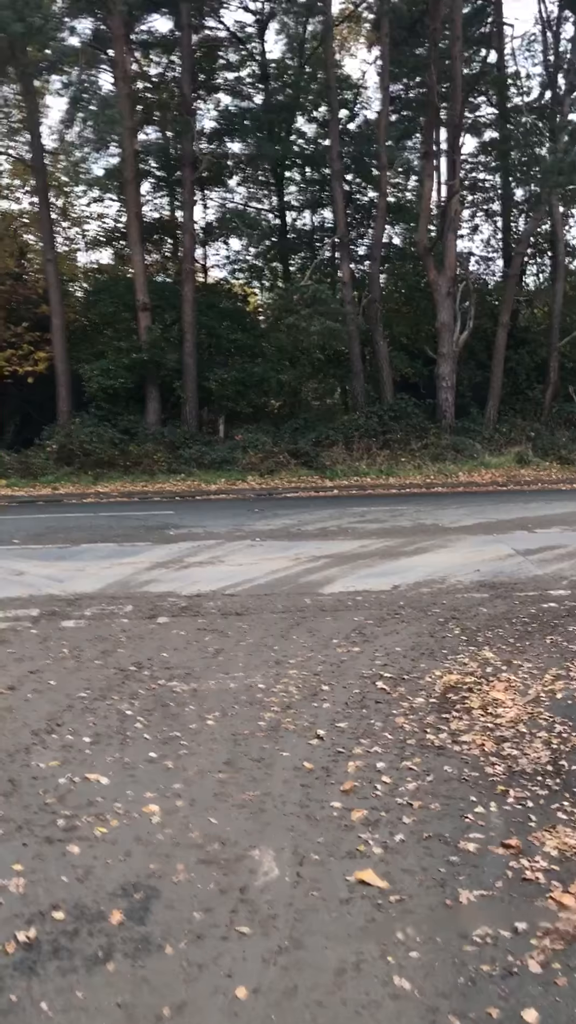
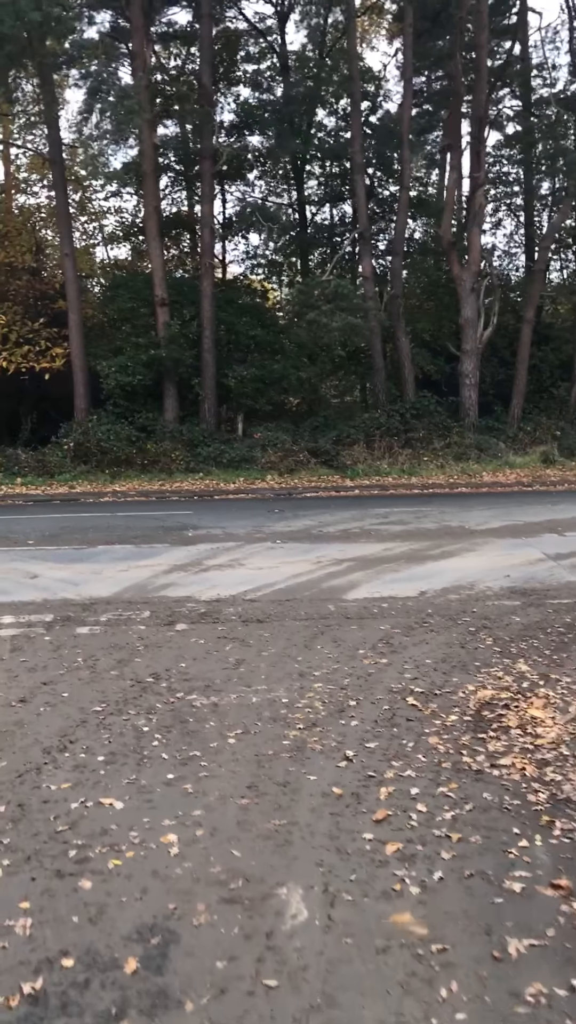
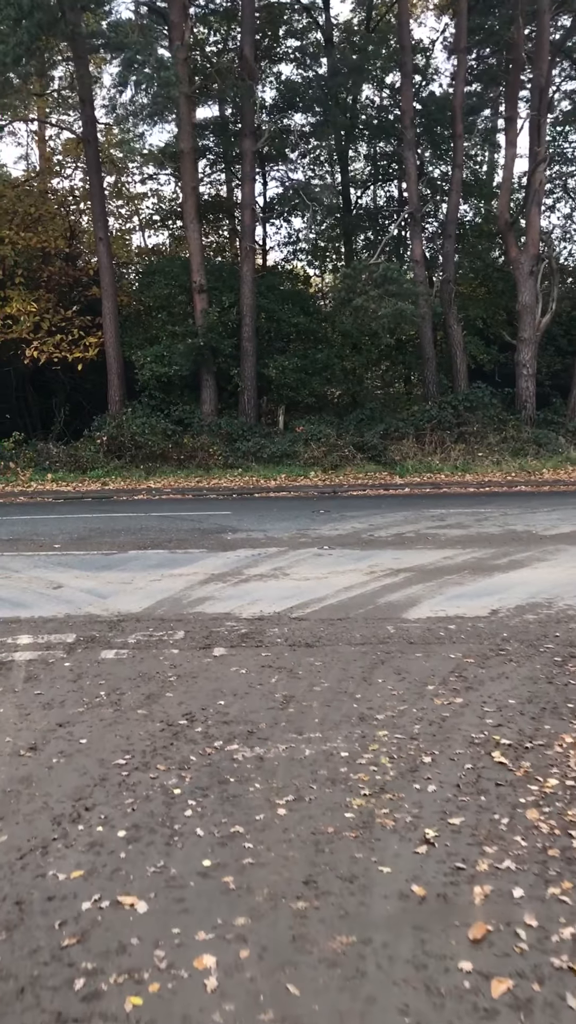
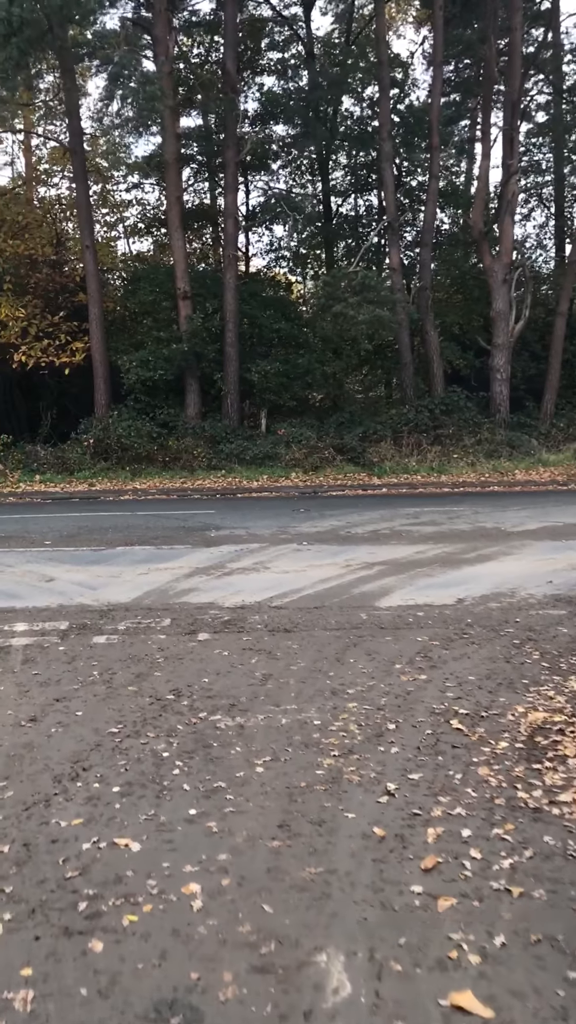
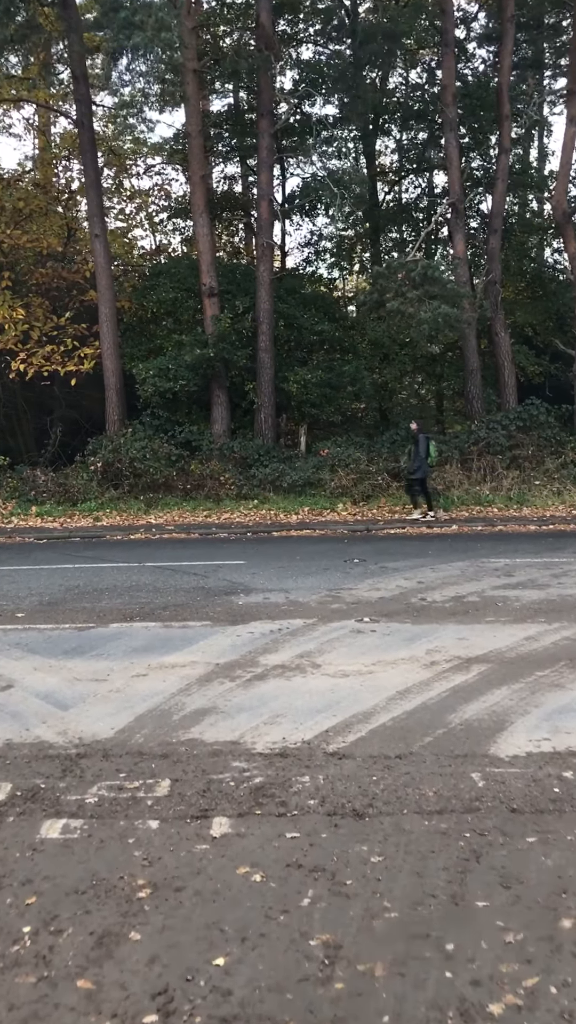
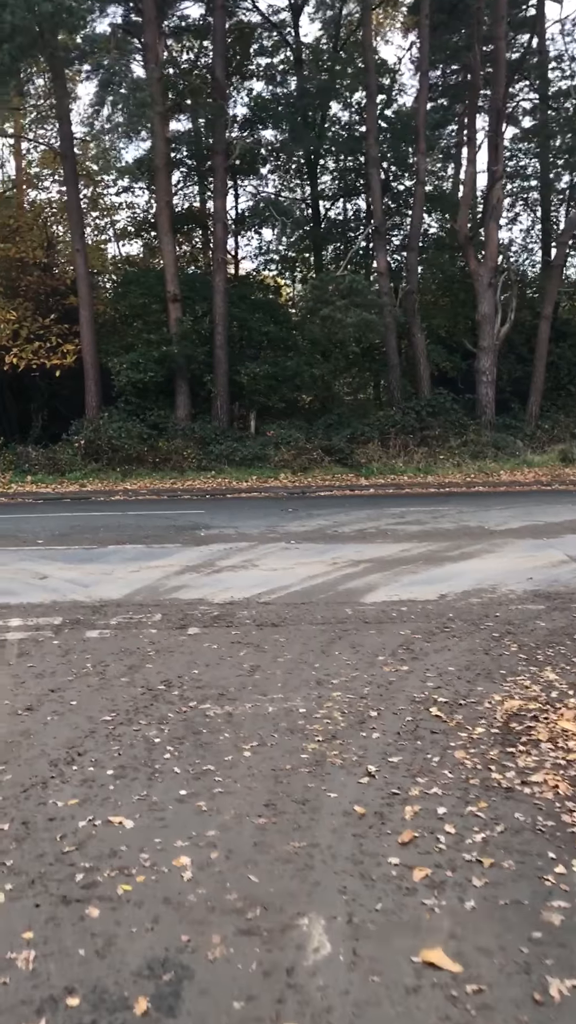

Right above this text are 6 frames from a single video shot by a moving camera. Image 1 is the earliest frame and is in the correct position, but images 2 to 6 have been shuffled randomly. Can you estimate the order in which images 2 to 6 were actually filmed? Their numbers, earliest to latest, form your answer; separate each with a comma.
2, 6, 4, 3, 5
